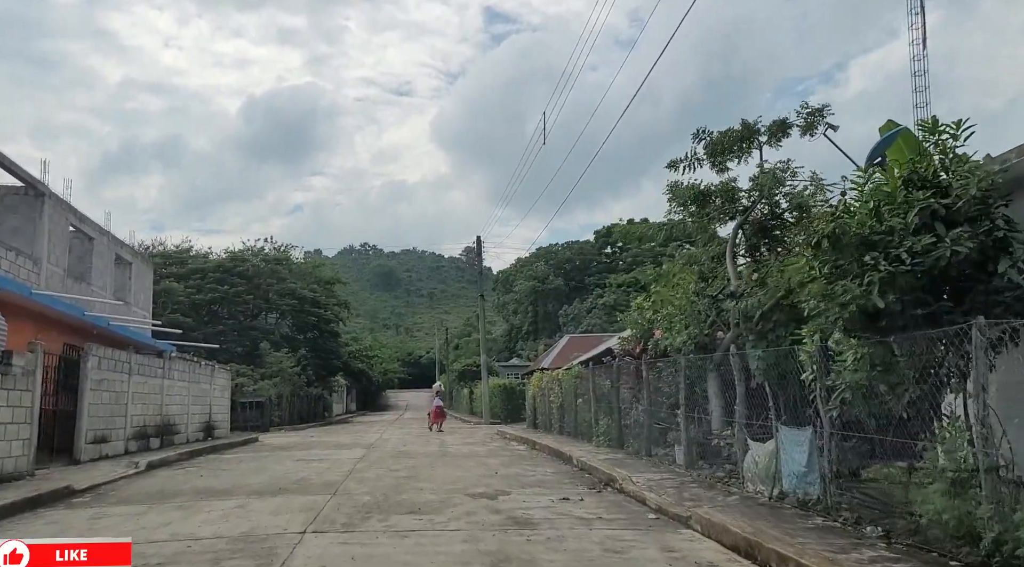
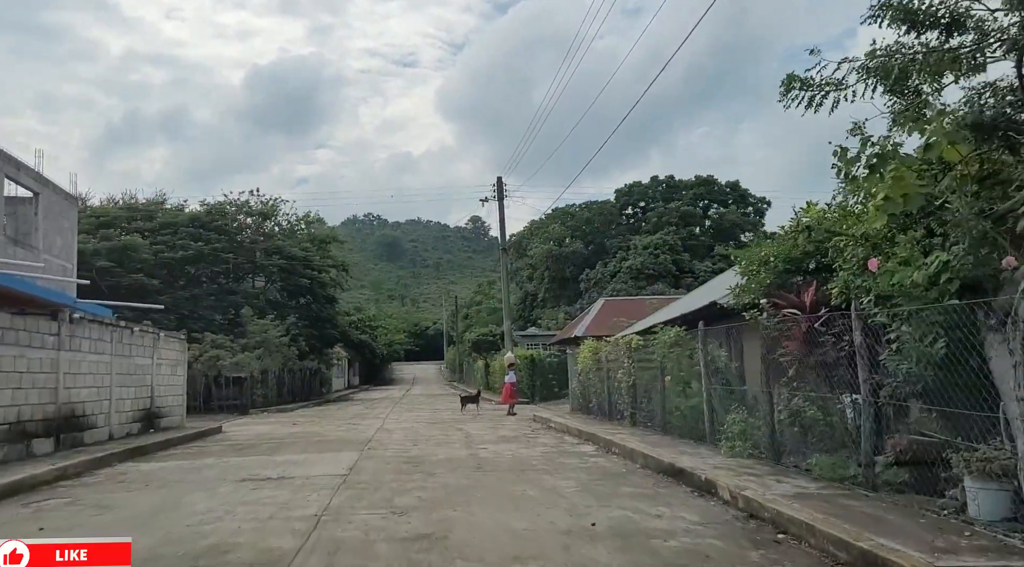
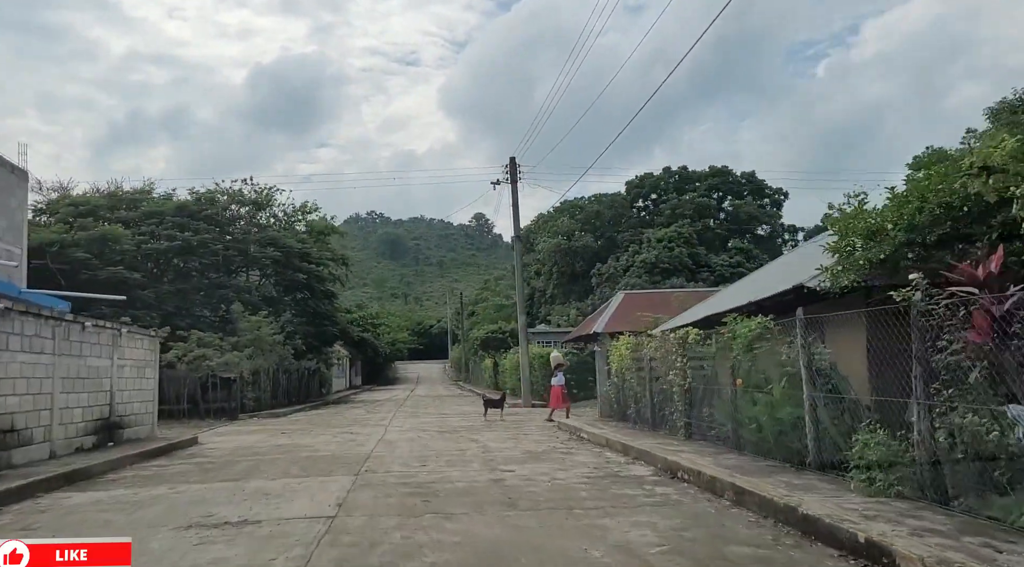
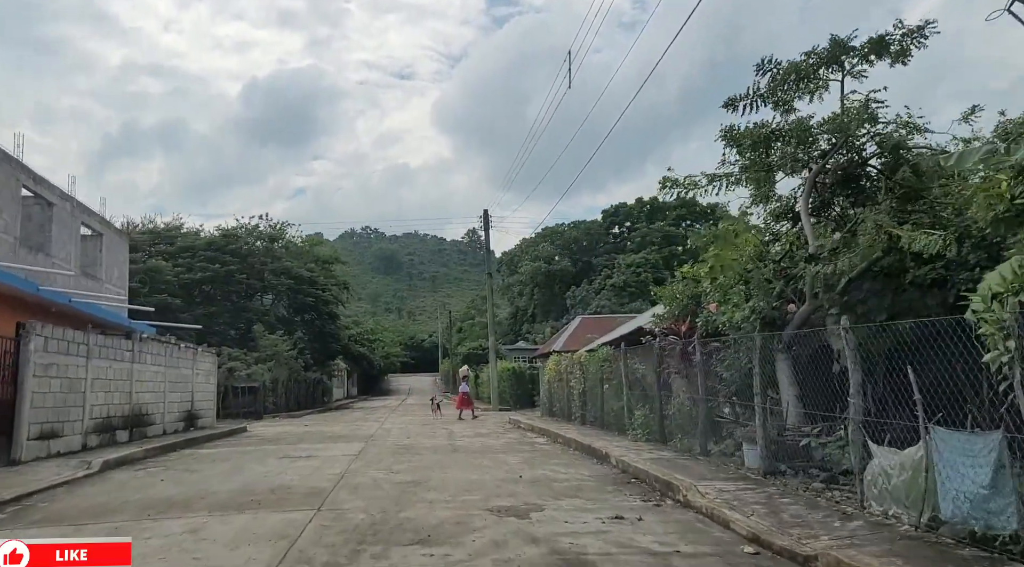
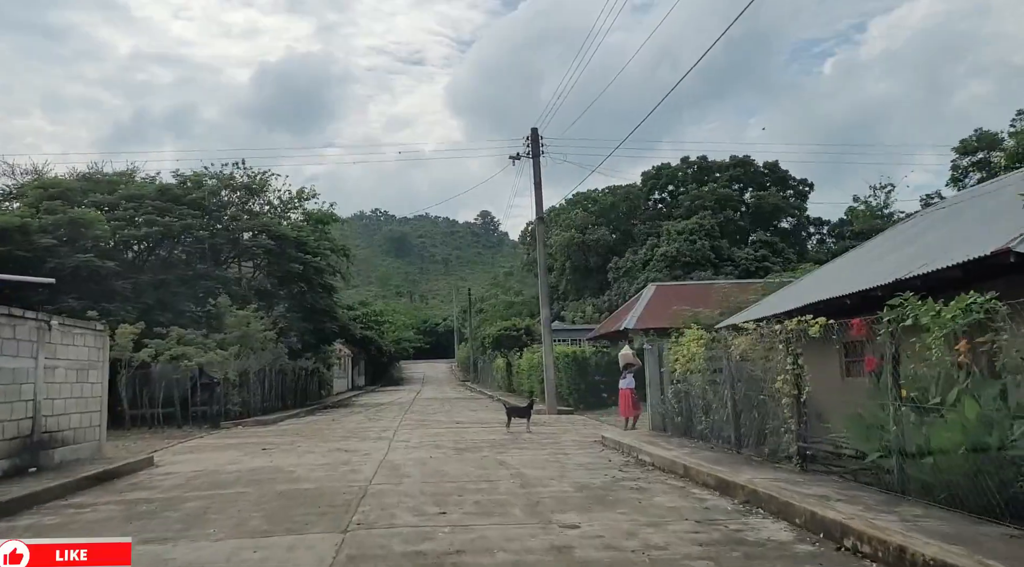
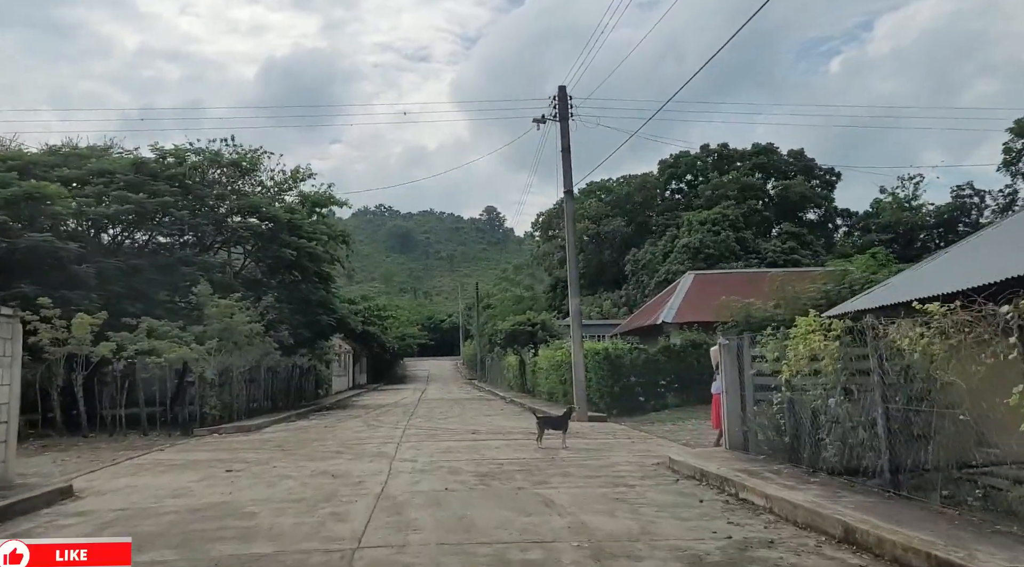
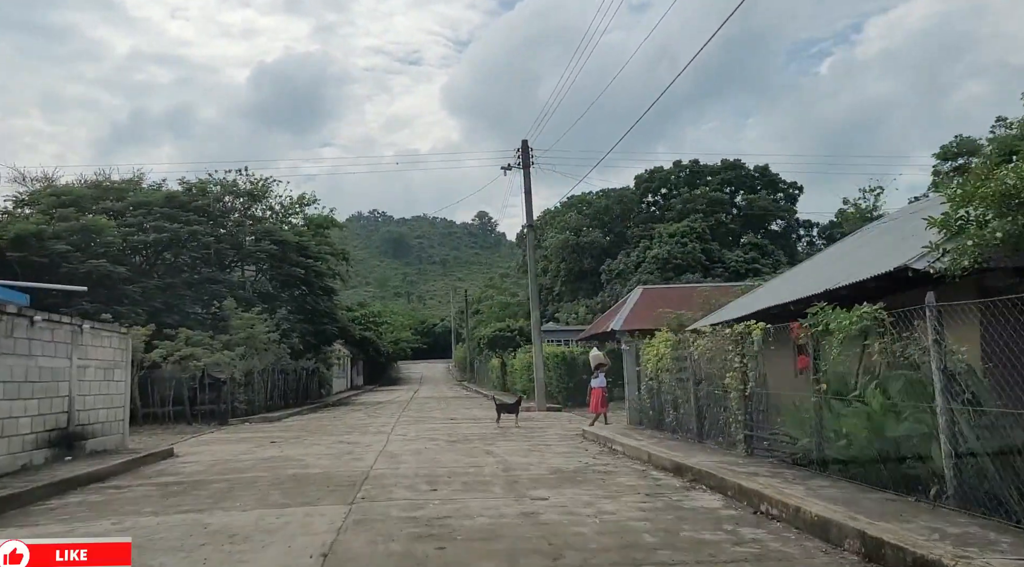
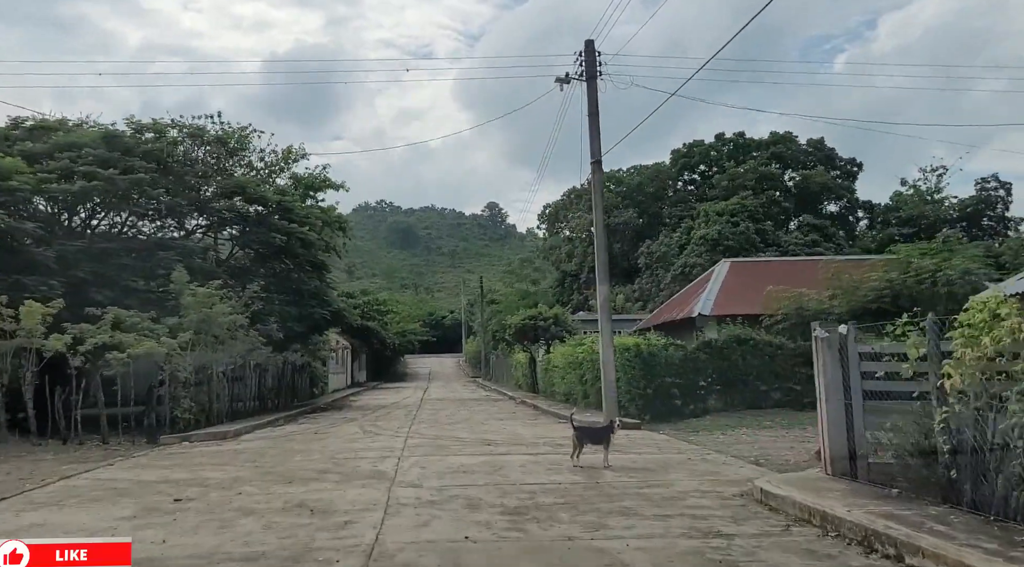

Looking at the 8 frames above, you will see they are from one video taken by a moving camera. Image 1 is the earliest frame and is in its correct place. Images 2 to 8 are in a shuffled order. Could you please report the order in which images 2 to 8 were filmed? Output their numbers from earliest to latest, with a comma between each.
4, 2, 3, 7, 5, 6, 8
